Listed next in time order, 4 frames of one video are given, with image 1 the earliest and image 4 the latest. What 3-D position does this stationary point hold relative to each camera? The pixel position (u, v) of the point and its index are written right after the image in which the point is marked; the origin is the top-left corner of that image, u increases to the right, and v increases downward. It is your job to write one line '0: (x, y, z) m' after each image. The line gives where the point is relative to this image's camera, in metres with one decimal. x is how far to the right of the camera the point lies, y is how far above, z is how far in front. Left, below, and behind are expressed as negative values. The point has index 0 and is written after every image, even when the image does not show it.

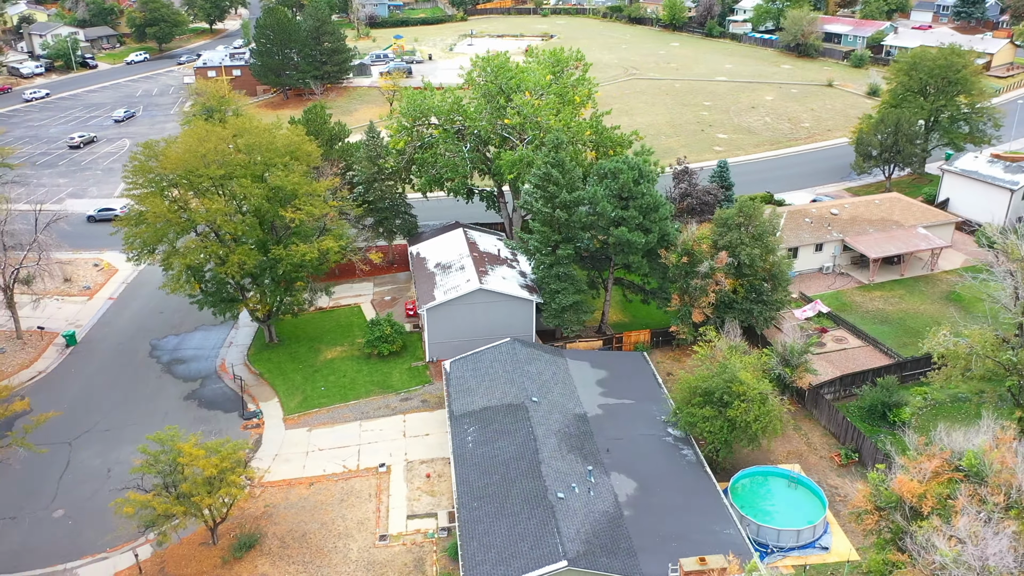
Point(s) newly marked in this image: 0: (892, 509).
0: (+8.1, -4.7, +17.7) m
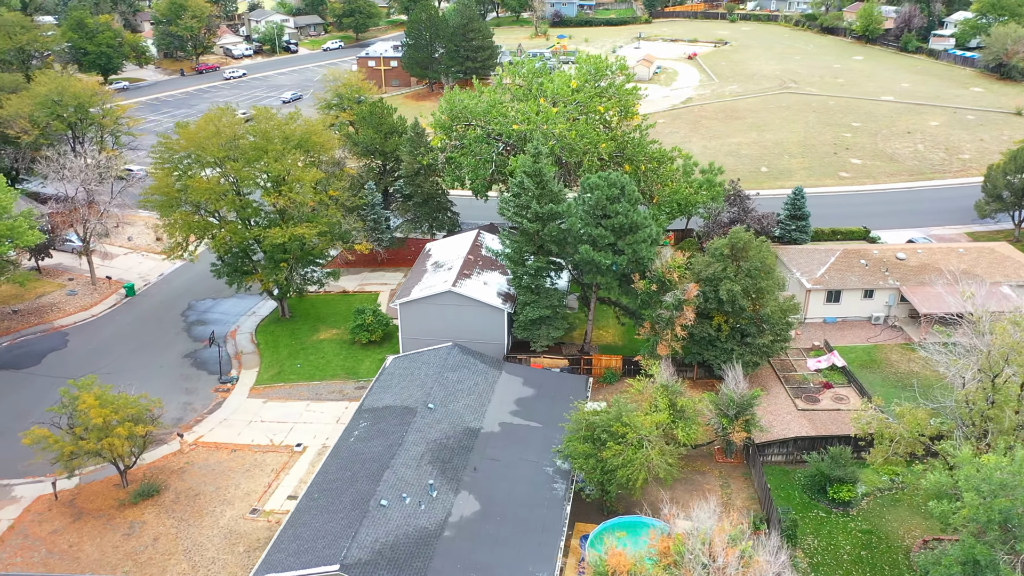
0: (+1.9, -5.7, +16.1) m
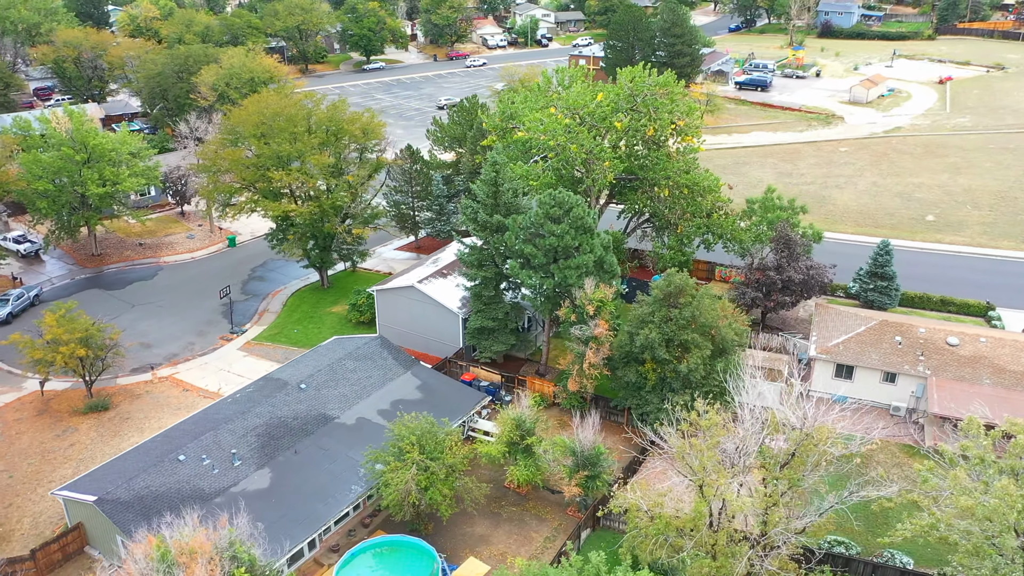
0: (-7.3, -5.7, +16.8) m
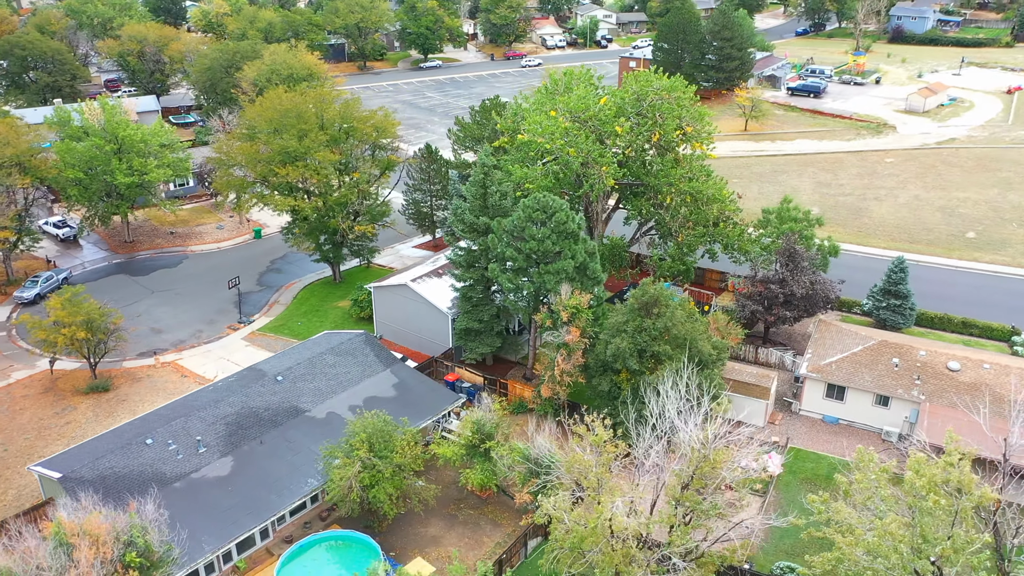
0: (-9.4, -5.5, +17.5) m
